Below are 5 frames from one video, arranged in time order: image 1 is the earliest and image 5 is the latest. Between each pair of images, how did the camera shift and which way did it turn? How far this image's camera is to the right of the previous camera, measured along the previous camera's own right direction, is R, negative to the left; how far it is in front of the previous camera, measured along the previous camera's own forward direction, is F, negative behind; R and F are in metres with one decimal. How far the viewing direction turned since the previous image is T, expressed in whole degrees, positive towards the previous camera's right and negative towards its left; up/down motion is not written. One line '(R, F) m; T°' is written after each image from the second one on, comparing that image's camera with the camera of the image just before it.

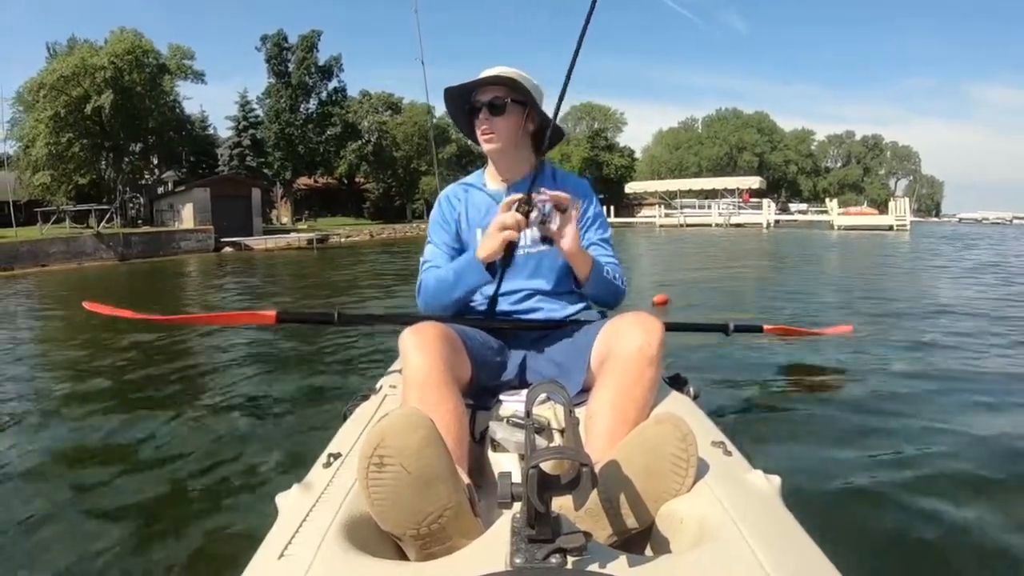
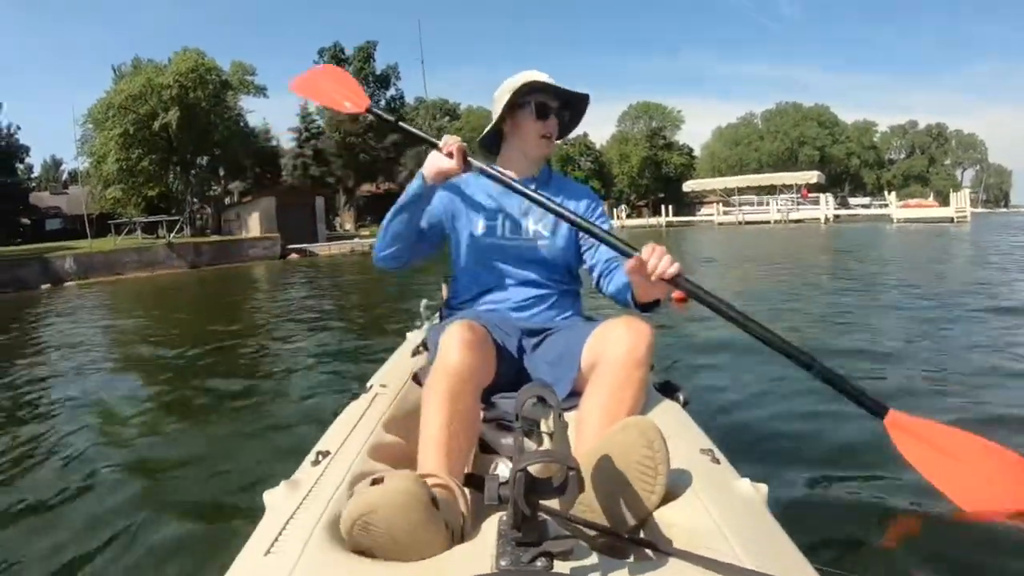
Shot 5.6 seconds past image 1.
(+0.7, -0.1) m; -6°
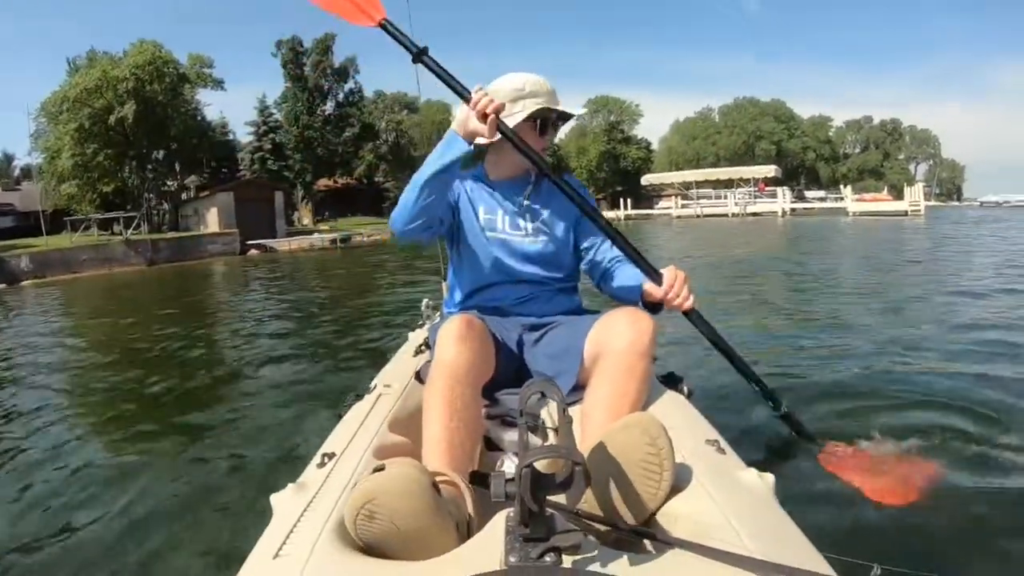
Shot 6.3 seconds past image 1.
(-0.4, -0.1) m; +4°
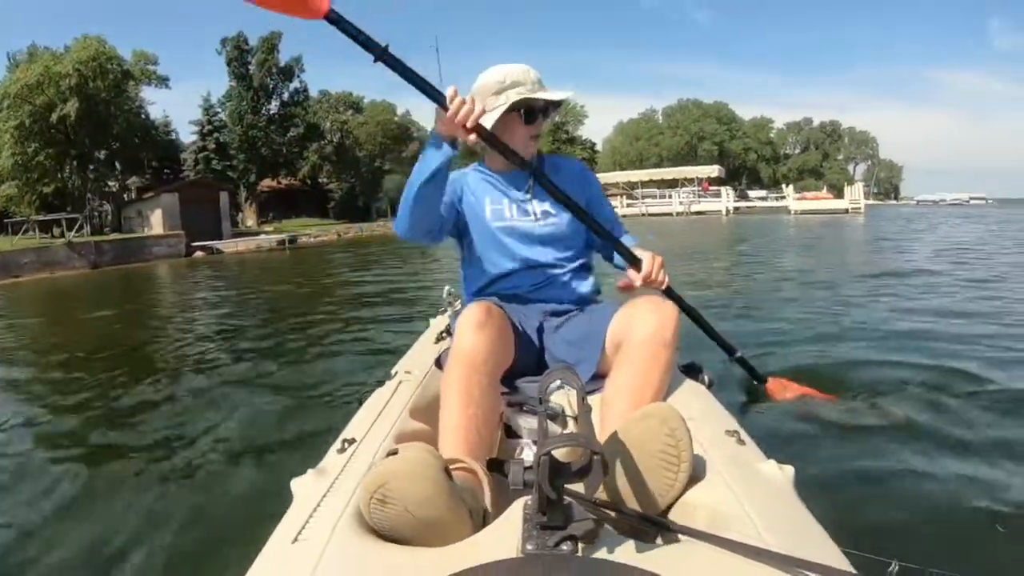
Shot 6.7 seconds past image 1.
(-0.5, -0.2) m; +5°
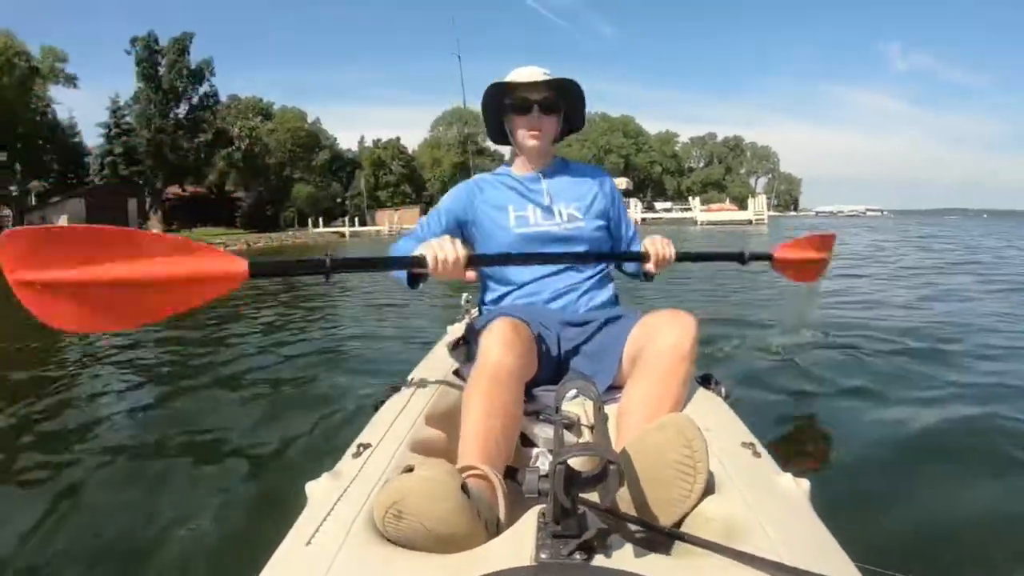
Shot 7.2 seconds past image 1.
(-0.8, +0.1) m; +7°
